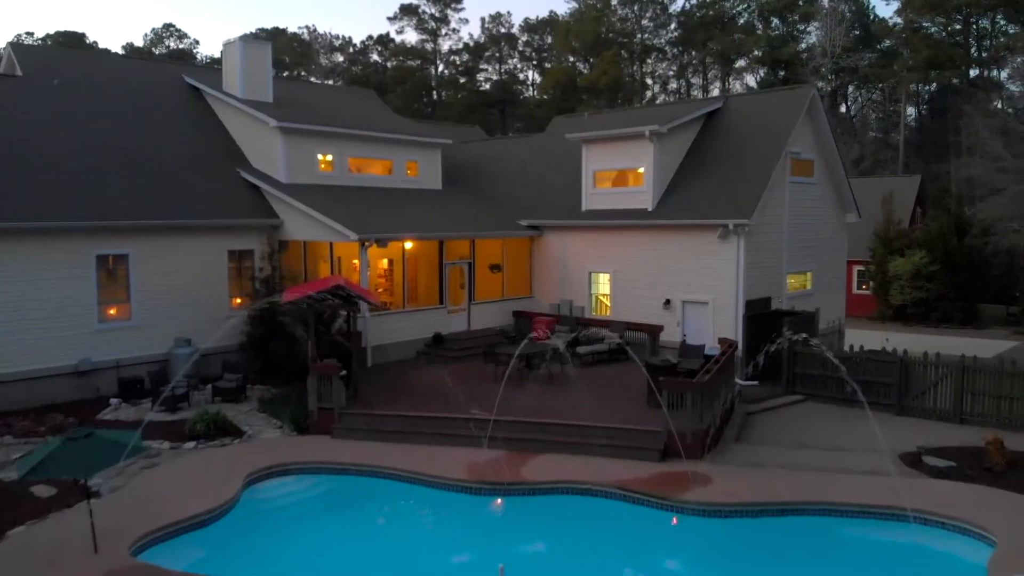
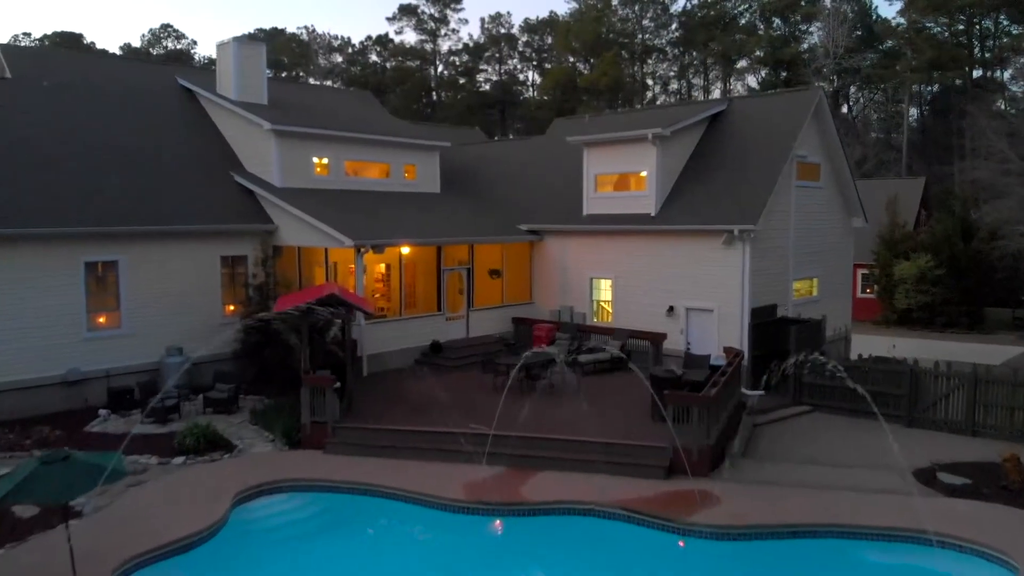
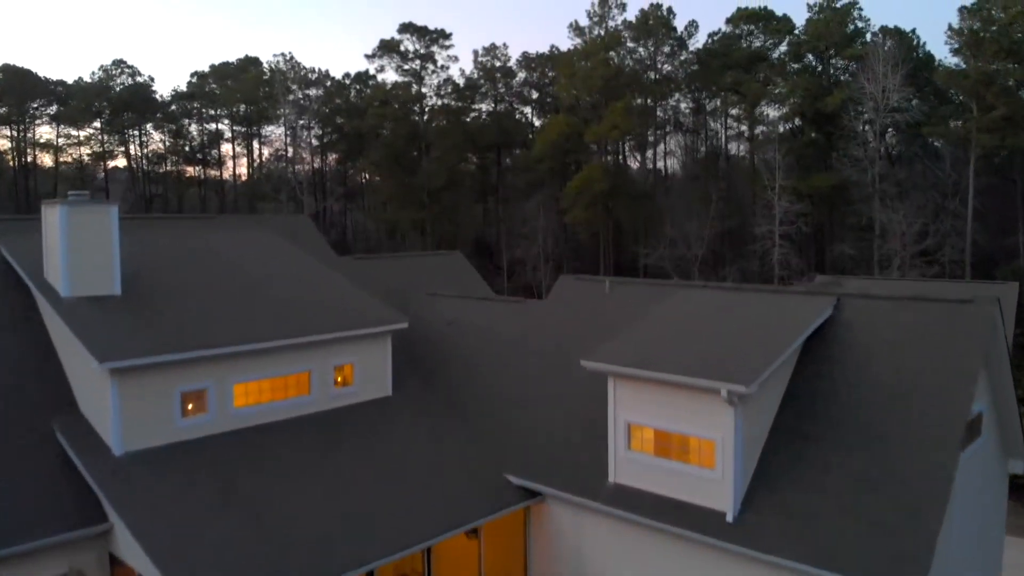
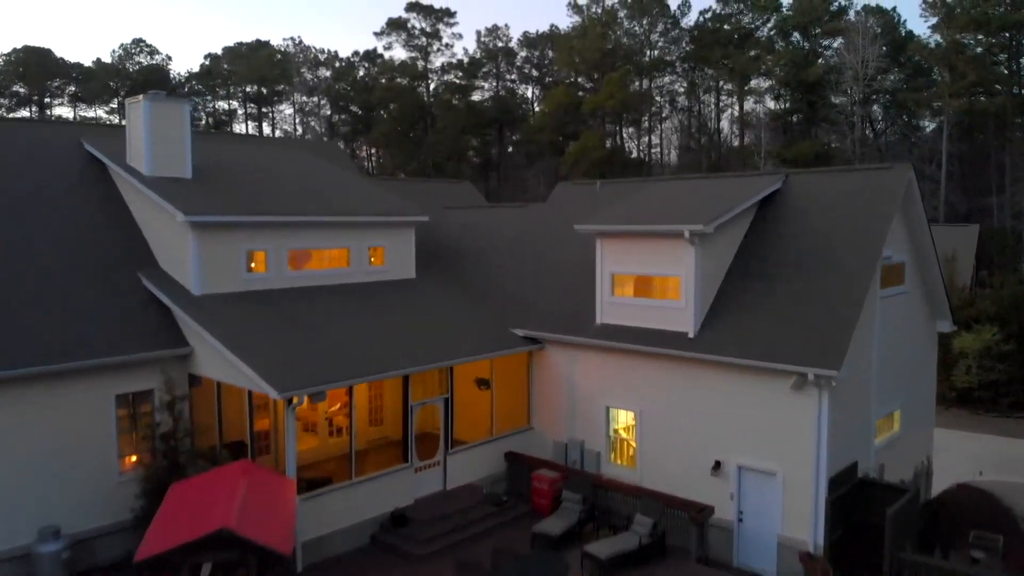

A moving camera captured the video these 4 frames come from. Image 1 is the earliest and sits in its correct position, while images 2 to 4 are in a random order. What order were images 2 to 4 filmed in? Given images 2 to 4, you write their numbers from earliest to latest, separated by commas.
2, 4, 3
